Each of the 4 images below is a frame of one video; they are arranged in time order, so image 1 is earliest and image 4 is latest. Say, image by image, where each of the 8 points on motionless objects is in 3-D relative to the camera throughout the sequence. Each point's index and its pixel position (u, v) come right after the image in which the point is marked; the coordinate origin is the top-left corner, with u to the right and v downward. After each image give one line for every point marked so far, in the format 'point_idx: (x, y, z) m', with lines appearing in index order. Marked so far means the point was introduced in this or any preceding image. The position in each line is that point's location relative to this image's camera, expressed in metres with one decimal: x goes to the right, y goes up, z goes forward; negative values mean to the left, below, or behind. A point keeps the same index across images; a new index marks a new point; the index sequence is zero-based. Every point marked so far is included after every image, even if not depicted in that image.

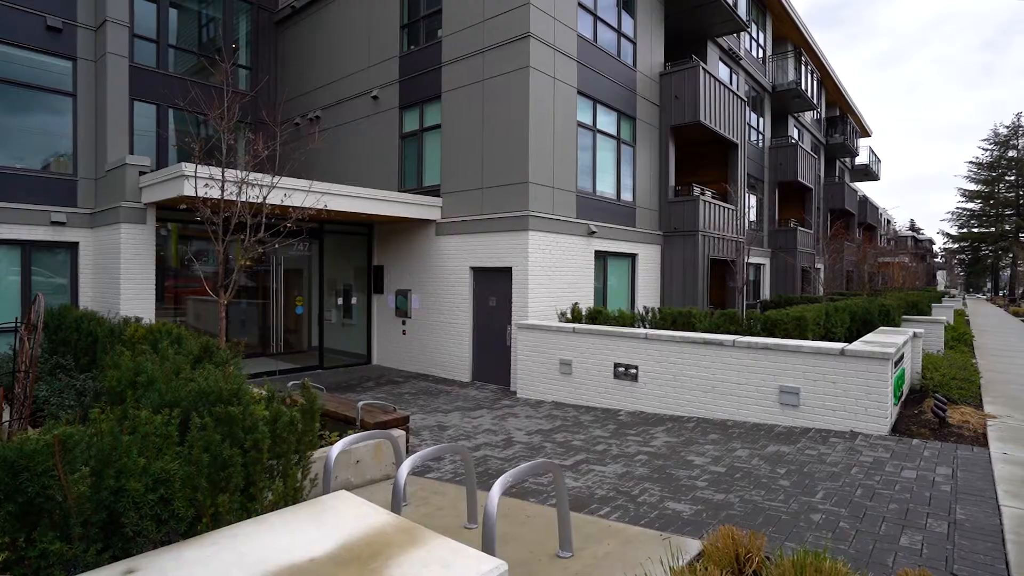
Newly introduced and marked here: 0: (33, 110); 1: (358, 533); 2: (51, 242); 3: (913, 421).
0: (-8.8, +3.3, +11.1) m
1: (-0.8, -1.3, +3.0) m
2: (-8.7, +0.9, +11.1) m
3: (+5.4, -1.8, +8.0) m
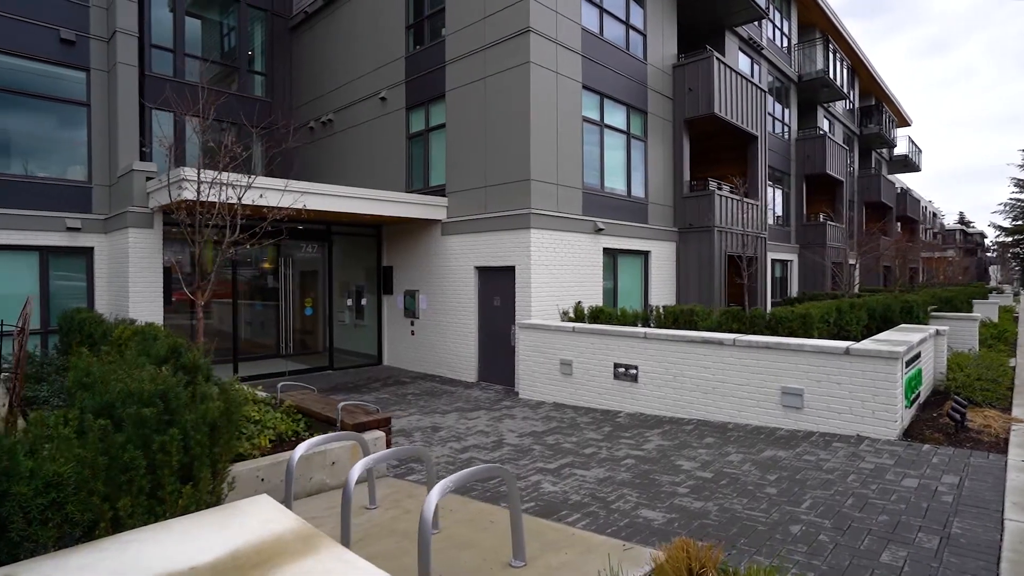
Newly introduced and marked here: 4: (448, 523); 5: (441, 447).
0: (-8.8, +3.2, +11.5) m
1: (-1.3, -1.2, +2.9) m
2: (-8.6, +0.8, +11.5) m
3: (+5.2, -1.7, +7.5) m
4: (-0.6, -2.1, +5.3) m
5: (-0.9, -2.1, +7.8) m
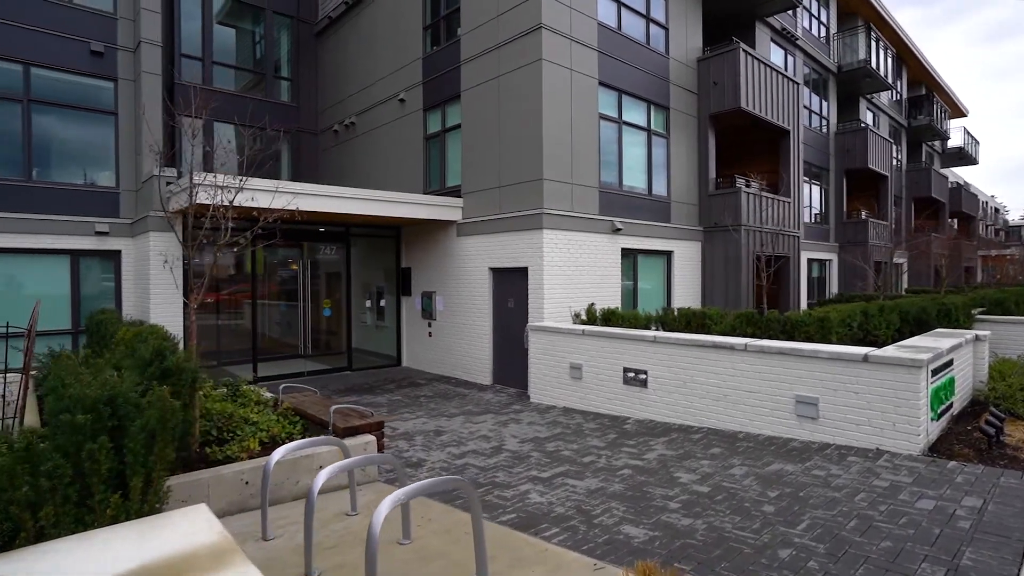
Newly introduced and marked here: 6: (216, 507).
0: (-8.5, +3.2, +12.0) m
1: (-1.7, -1.3, +2.9) m
2: (-8.3, +0.7, +12.0) m
3: (+5.2, -1.8, +6.9) m
4: (-0.8, -2.1, +5.2) m
5: (-0.9, -2.1, +7.7) m
6: (-2.7, -2.0, +5.5) m
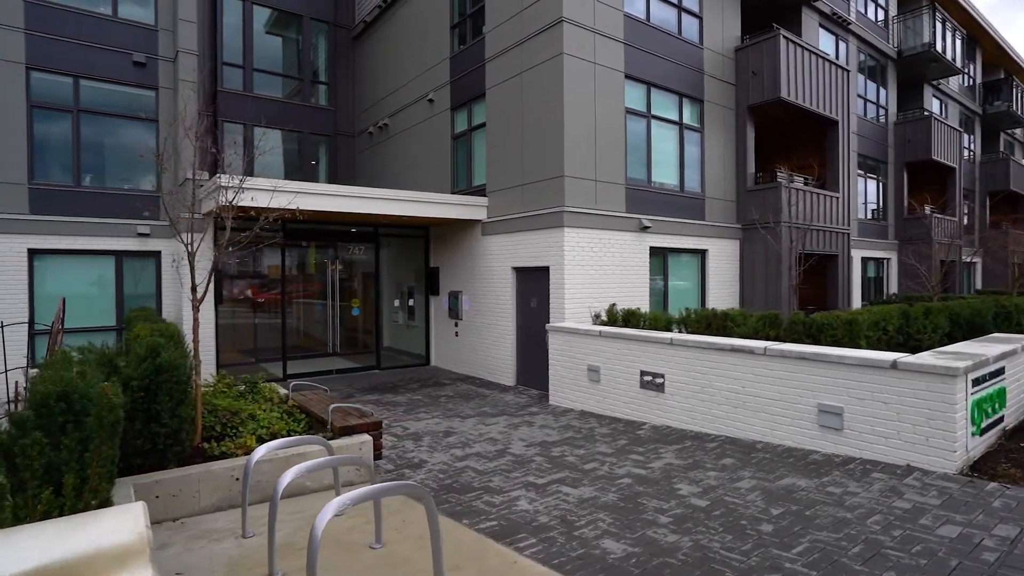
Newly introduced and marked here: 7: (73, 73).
0: (-8.0, +3.2, +12.6) m
1: (-2.1, -1.3, +2.8) m
2: (-7.8, +0.8, +12.6) m
3: (+5.1, -1.8, +6.2) m
4: (-1.0, -2.1, +5.0) m
5: (-0.9, -2.1, +7.6) m
6: (-2.9, -2.0, +5.6) m
7: (-8.8, +4.3, +12.0) m
